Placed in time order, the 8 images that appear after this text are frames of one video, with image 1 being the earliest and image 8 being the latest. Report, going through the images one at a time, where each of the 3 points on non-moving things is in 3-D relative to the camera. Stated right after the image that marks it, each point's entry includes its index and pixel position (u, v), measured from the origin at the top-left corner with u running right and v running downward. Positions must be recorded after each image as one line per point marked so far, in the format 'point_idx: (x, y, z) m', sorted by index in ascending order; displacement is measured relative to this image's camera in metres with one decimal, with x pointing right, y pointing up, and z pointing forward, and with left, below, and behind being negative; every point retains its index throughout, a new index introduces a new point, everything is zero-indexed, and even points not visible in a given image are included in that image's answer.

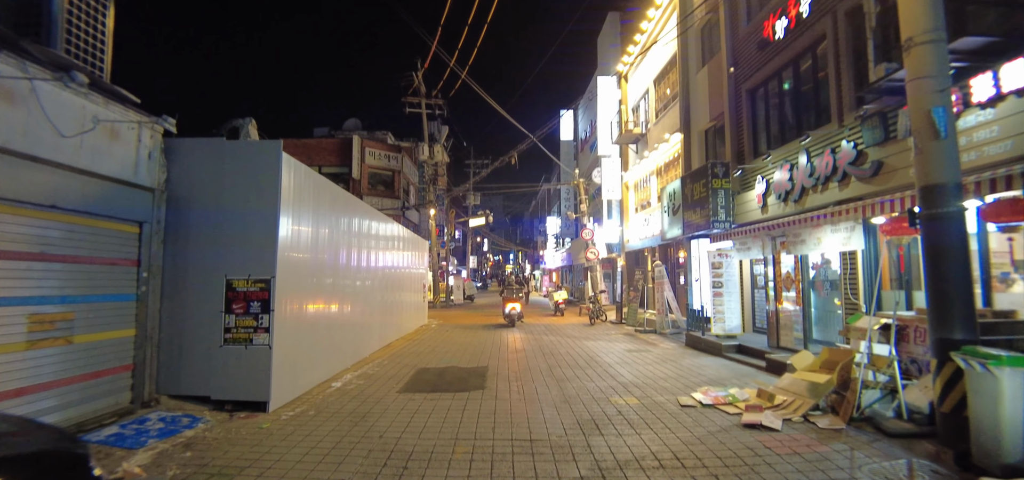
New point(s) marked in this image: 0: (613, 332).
0: (+3.1, -2.8, +15.8) m
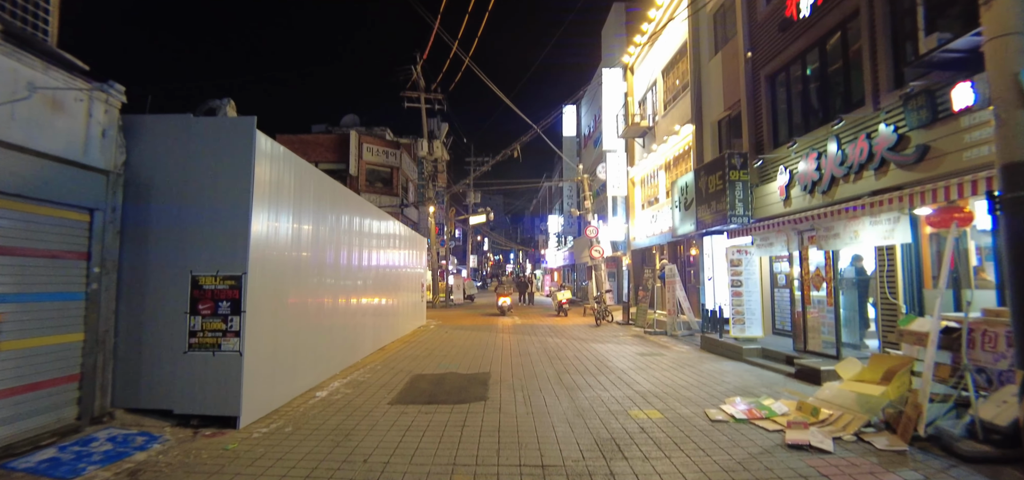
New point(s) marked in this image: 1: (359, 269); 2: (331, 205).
0: (+3.2, -2.7, +15.0) m
1: (-3.3, -0.6, +11.3) m
2: (-3.2, +0.6, +9.2) m
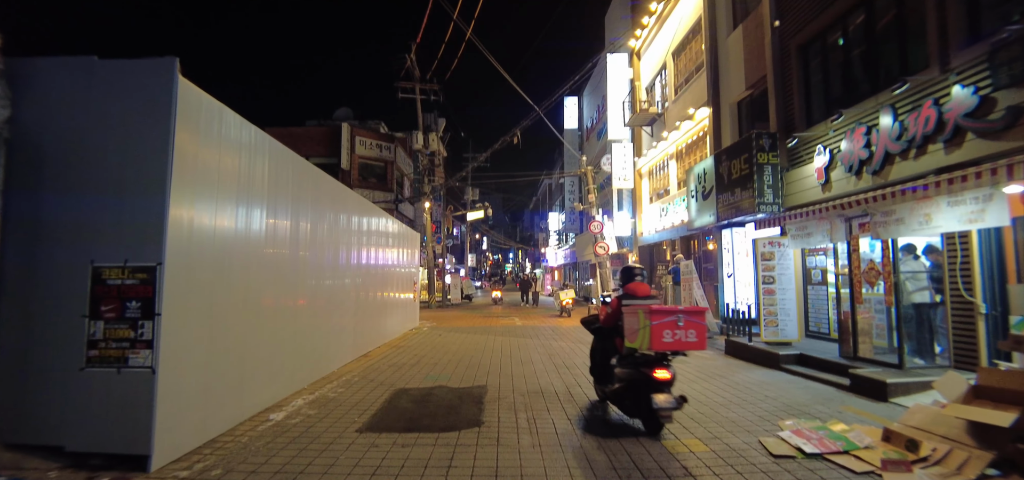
0: (+3.2, -2.6, +13.7) m
1: (-3.3, -0.5, +9.9) m
2: (-3.2, +0.8, +7.8) m
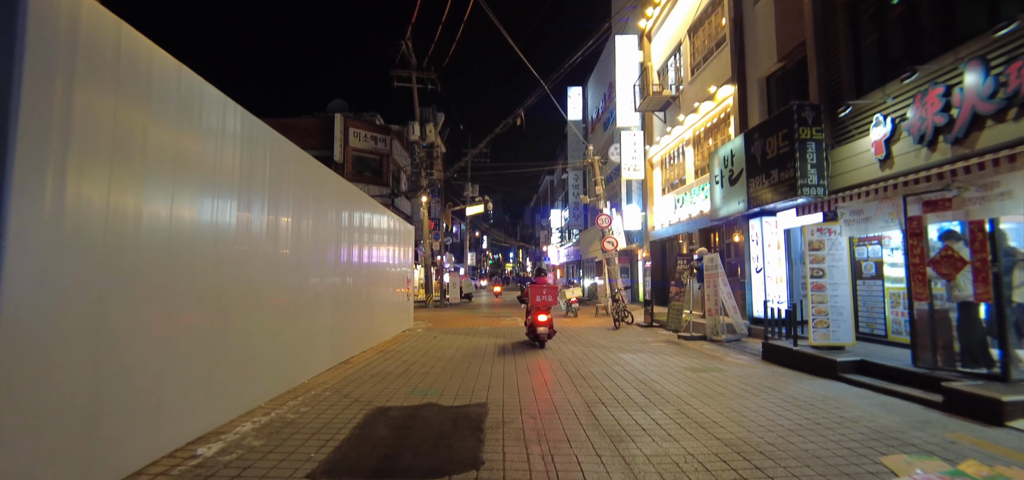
0: (+3.3, -2.4, +12.2) m
1: (-3.2, -0.3, +8.5) m
2: (-3.1, +1.0, +6.4) m
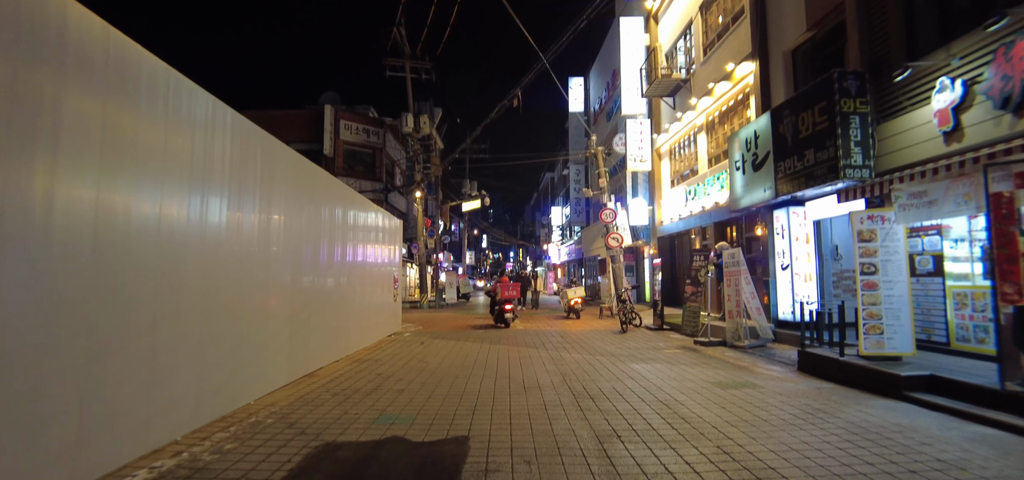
0: (+3.2, -2.2, +10.9) m
1: (-3.3, -0.1, +7.2) m
2: (-3.2, +1.1, +5.1) m
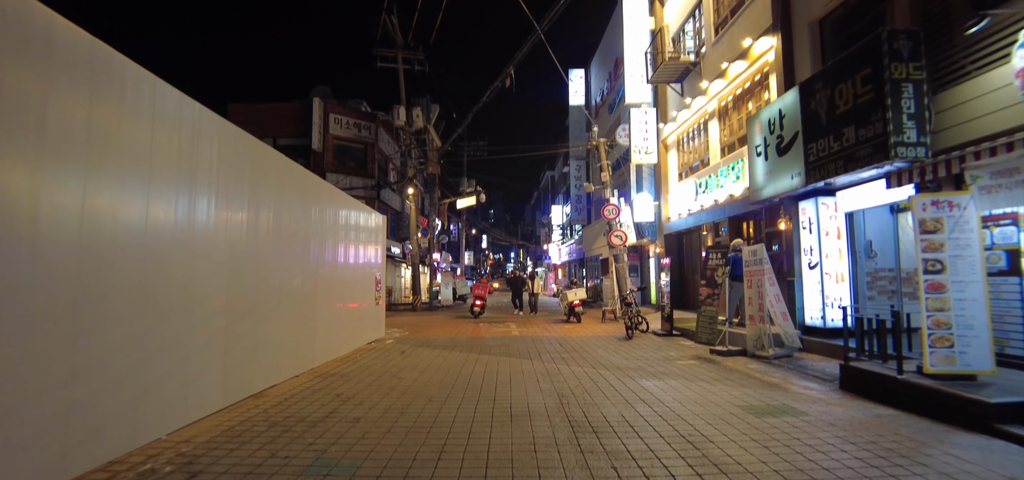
0: (+3.0, -2.1, +9.6) m
1: (-3.5, -0.1, +6.0) m
2: (-3.4, +1.2, +3.9) m
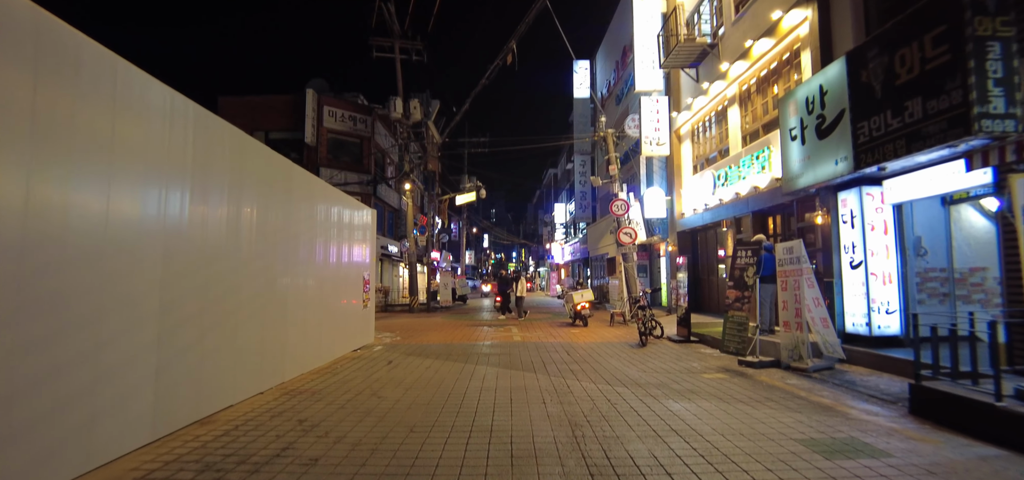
0: (+3.0, -2.1, +8.5) m
1: (-3.5, 0.0, +4.8) m
2: (-3.4, +1.3, +2.7) m
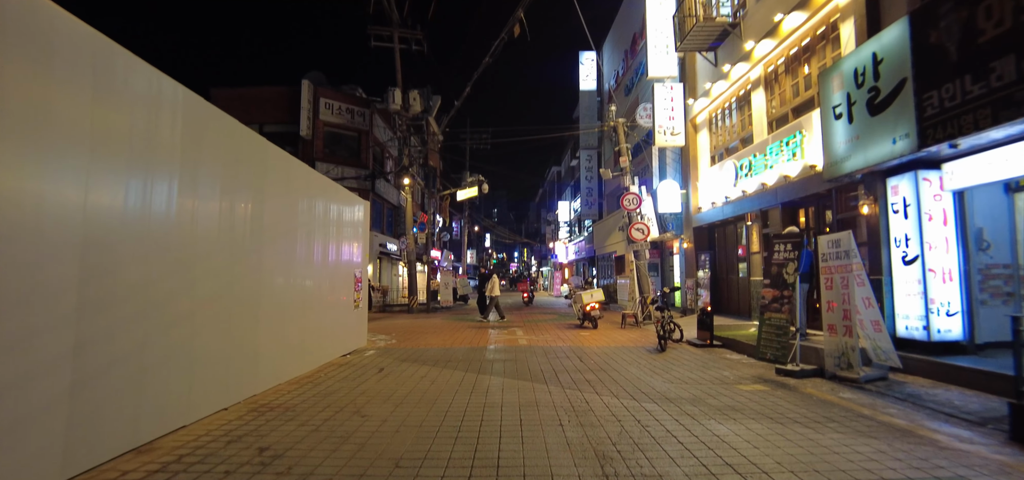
0: (+3.1, -1.9, +7.5) m
1: (-3.4, +0.1, +3.8) m
2: (-3.3, +1.4, +1.8) m
